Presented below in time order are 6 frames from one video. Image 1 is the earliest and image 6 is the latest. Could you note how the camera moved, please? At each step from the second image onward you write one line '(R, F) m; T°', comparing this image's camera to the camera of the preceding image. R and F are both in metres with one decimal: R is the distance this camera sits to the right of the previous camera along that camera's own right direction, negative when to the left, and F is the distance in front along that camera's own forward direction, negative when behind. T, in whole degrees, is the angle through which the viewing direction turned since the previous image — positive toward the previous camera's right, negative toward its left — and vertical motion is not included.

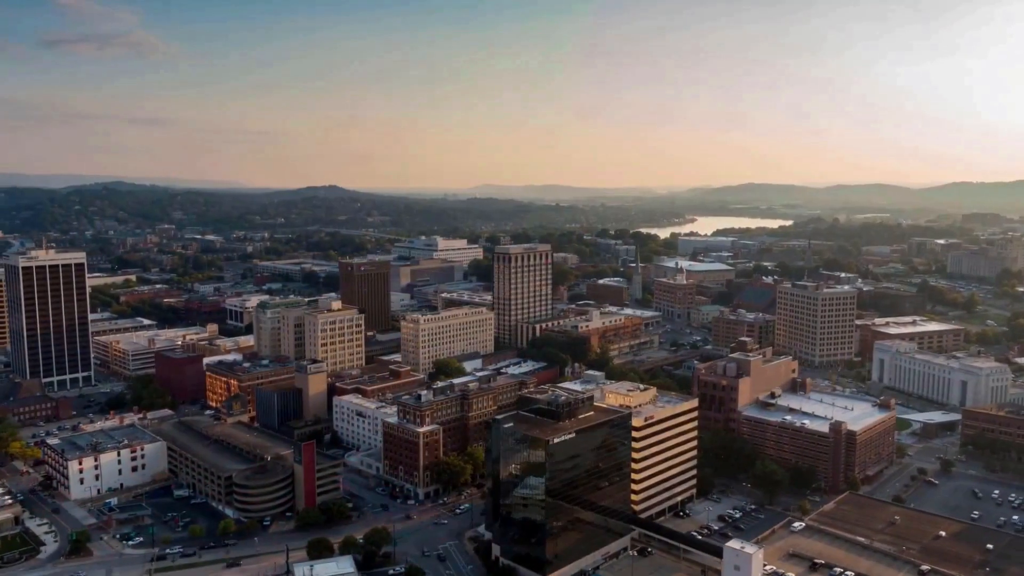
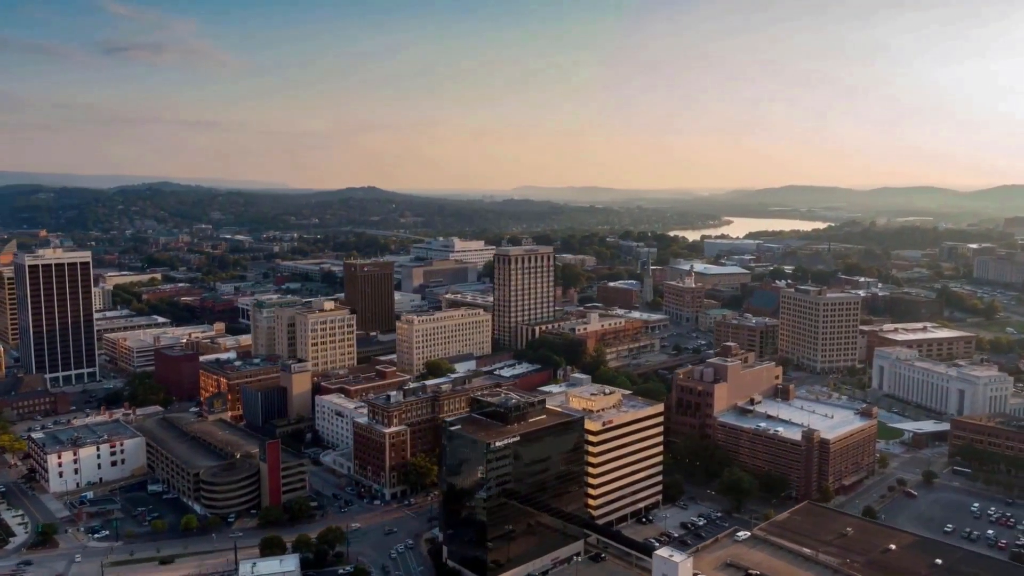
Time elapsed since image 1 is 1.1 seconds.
(+3.4, +0.1) m; -3°
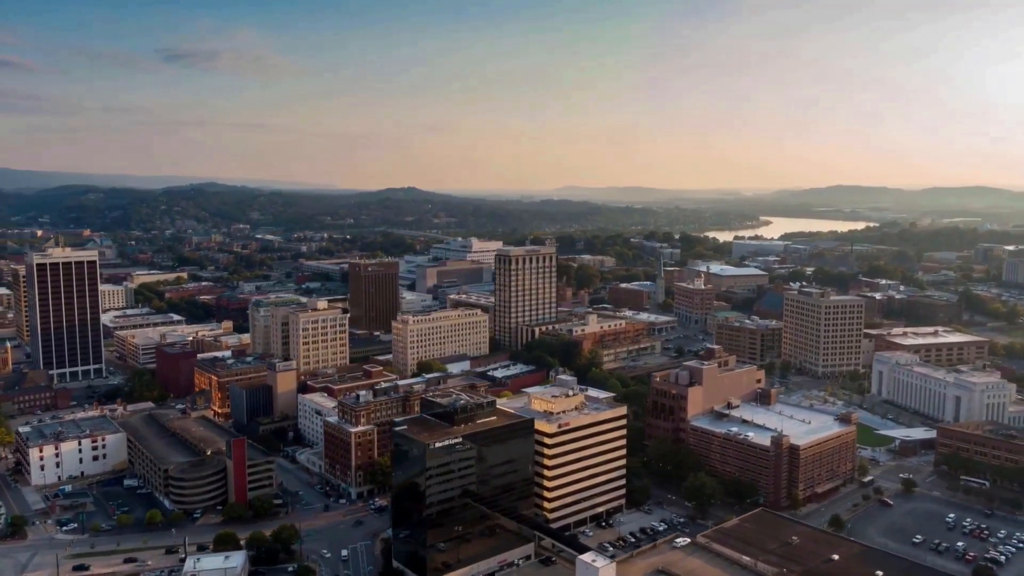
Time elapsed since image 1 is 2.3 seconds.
(+3.6, +0.2) m; -3°
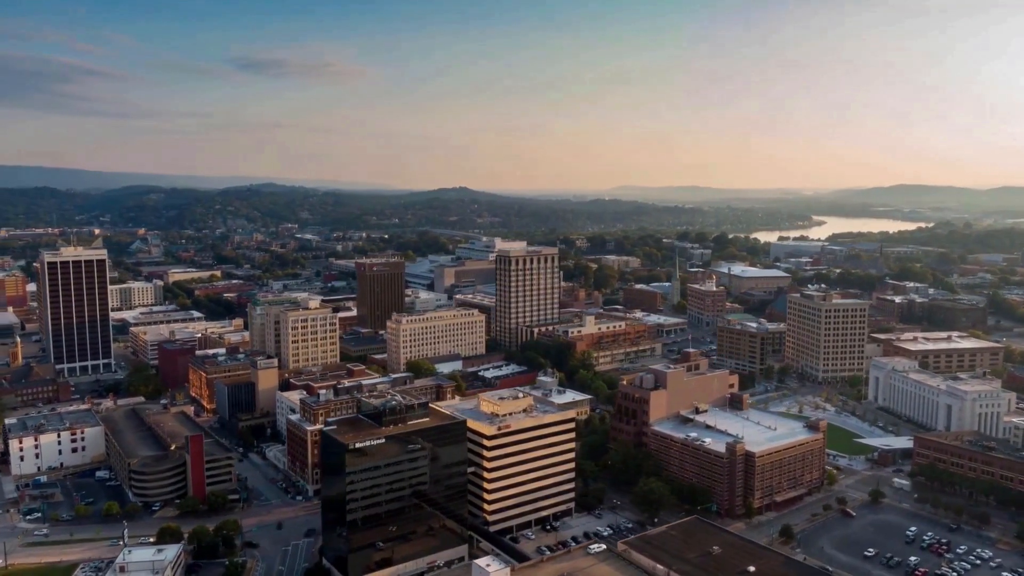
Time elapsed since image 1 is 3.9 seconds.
(+4.7, +0.3) m; -4°
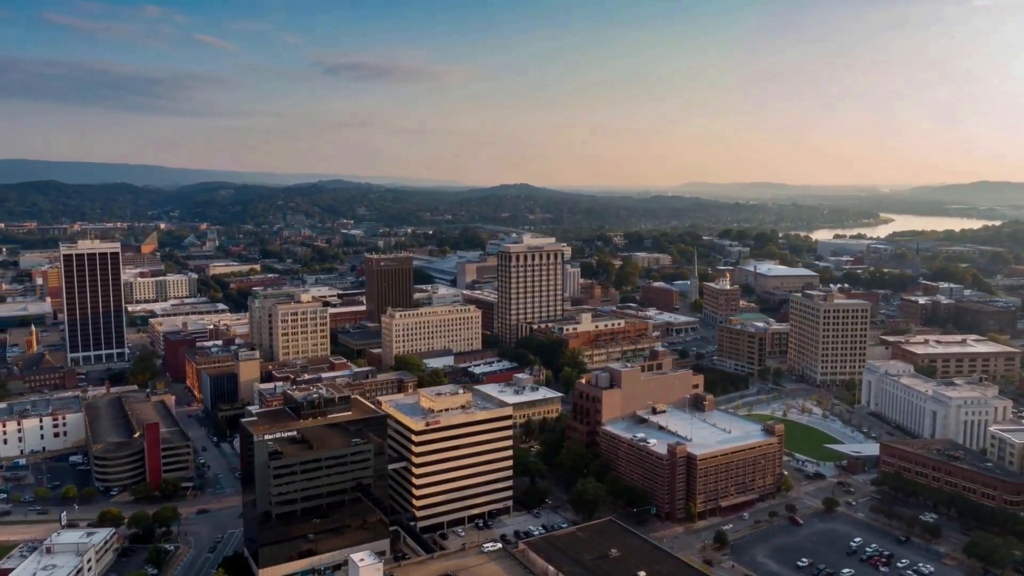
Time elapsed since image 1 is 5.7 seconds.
(+5.6, +0.4) m; -5°
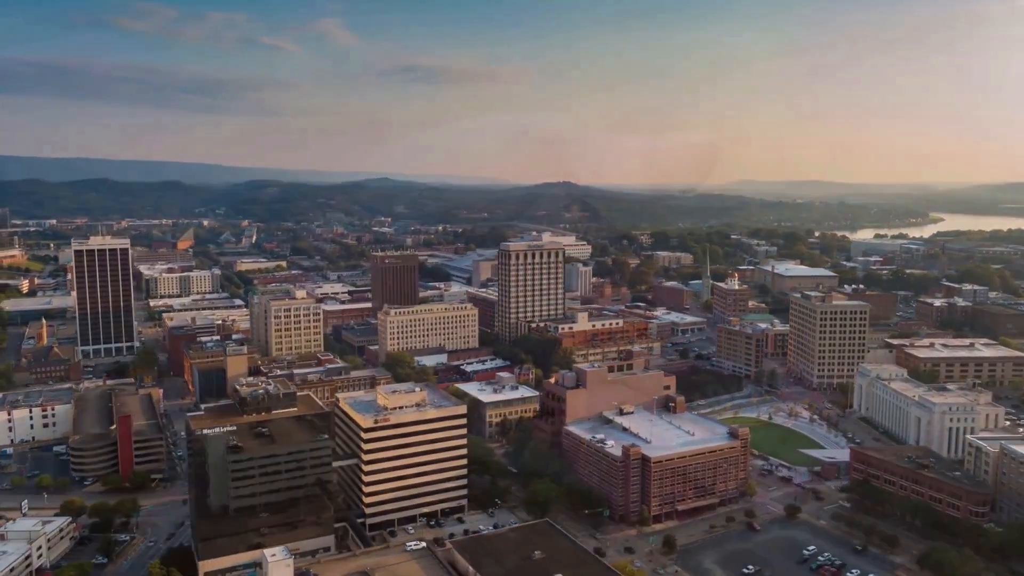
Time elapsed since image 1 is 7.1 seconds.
(+4.0, +0.3) m; -3°
